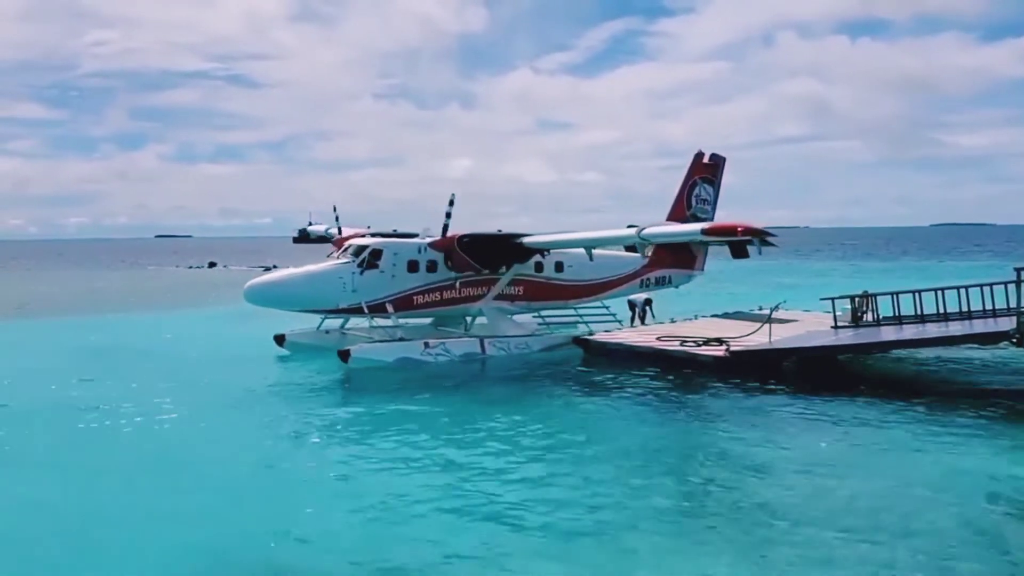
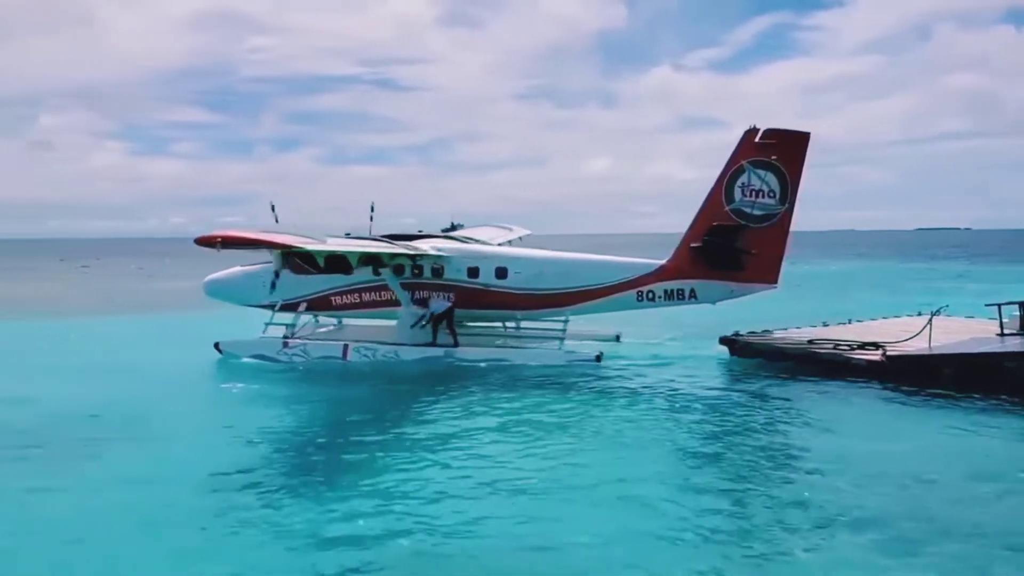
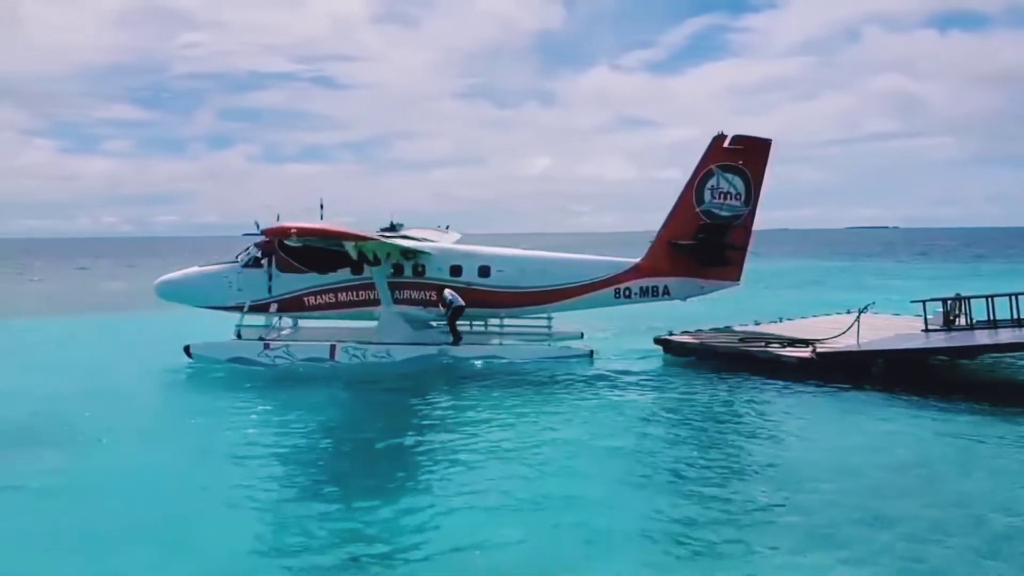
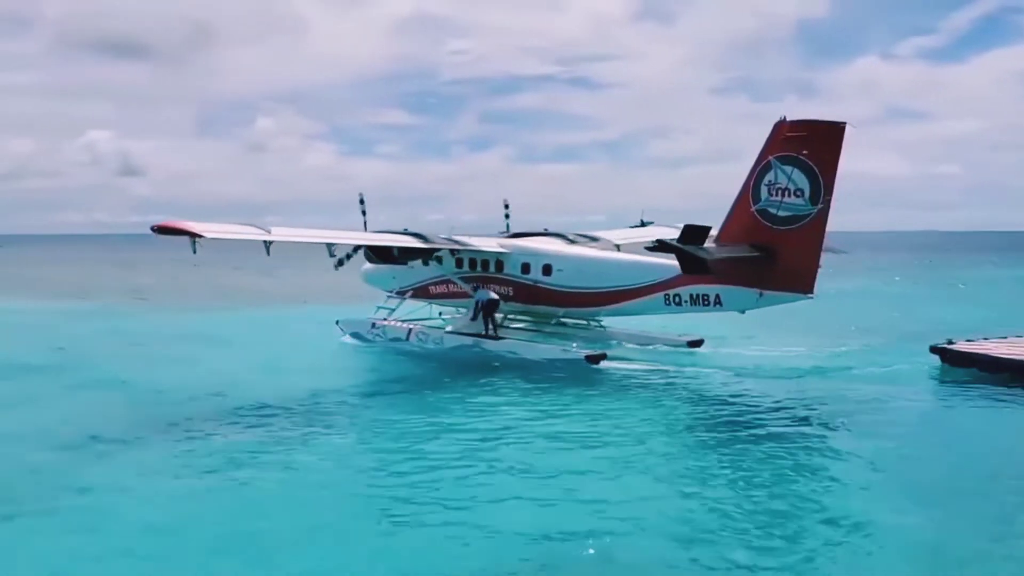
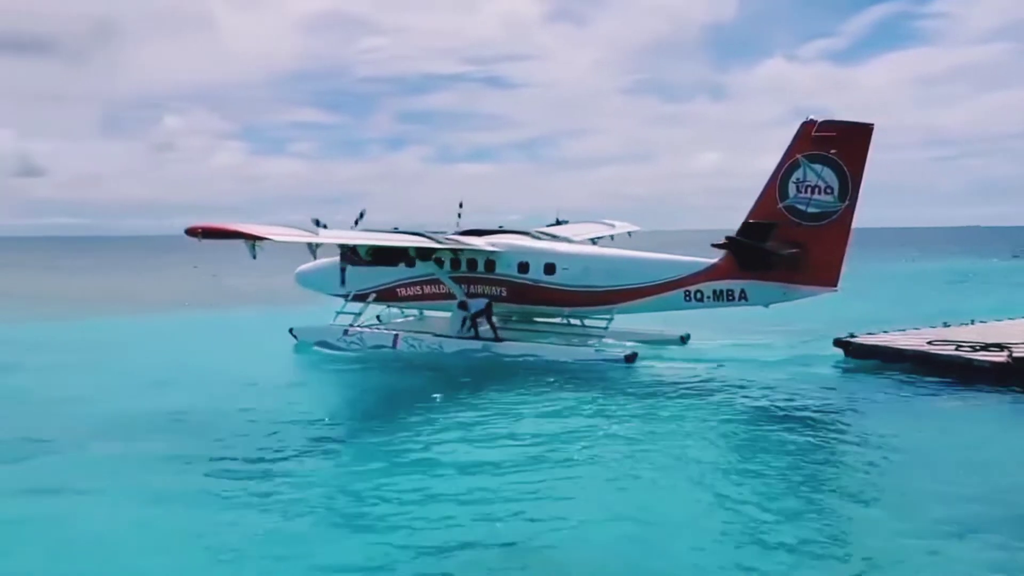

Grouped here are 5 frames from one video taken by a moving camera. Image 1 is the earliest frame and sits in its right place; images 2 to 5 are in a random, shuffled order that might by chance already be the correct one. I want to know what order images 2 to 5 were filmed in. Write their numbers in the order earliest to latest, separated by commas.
3, 2, 5, 4
